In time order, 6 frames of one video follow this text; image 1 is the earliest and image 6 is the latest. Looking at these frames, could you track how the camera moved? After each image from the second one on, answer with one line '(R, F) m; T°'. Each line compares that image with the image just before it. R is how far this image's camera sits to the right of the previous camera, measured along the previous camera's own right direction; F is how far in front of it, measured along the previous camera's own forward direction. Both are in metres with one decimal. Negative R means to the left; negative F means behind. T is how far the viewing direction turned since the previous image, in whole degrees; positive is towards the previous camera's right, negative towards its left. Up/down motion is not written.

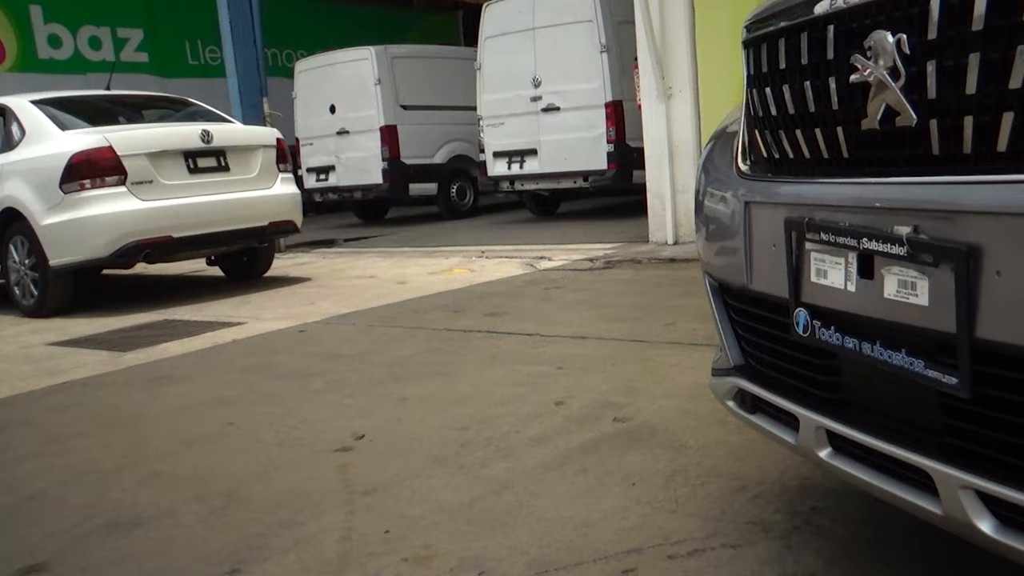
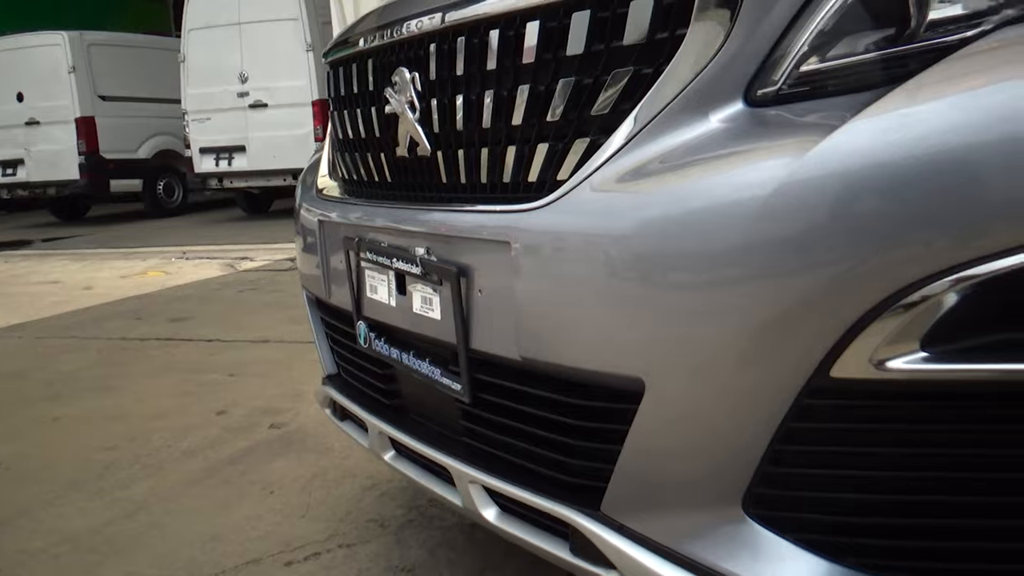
(+0.4, -0.1) m; +13°
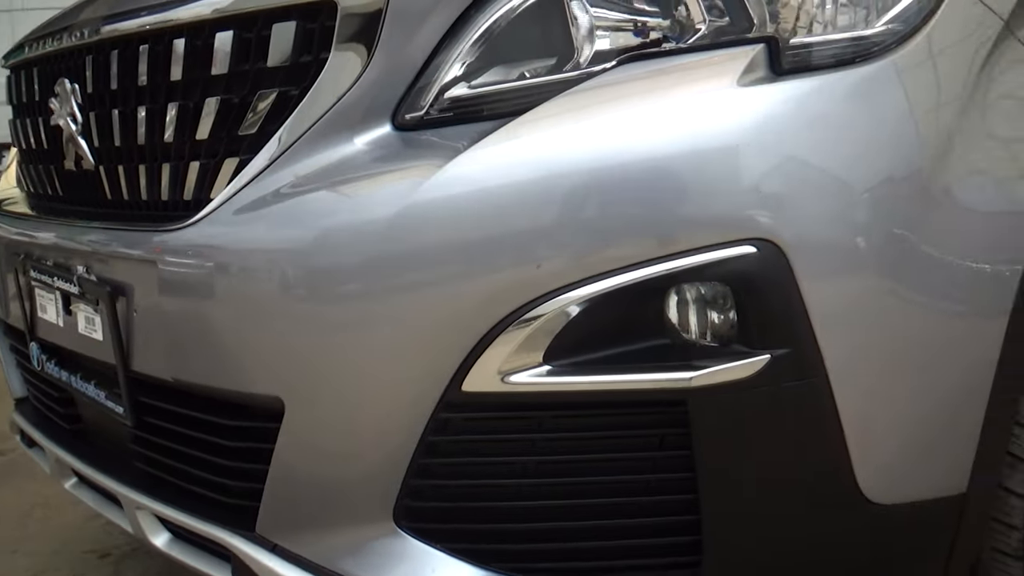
(+0.3, -0.1) m; +10°
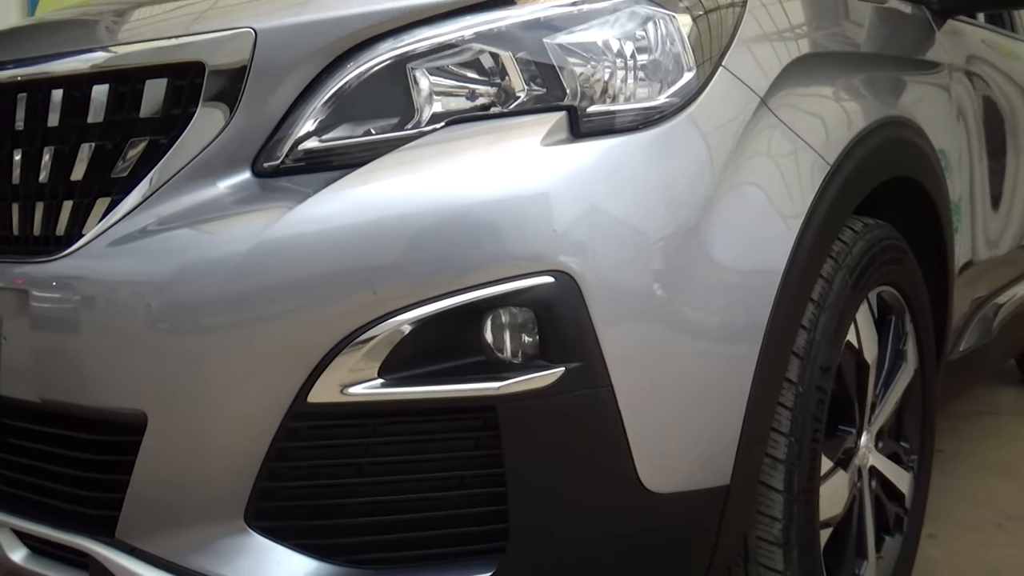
(+0.1, -0.2) m; +8°
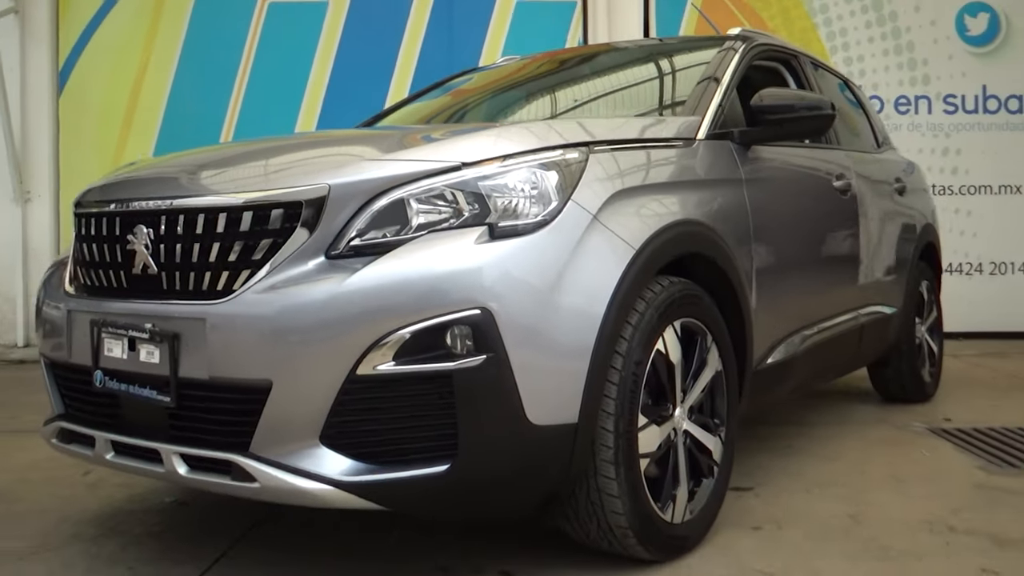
(0.0, -1.2) m; +2°
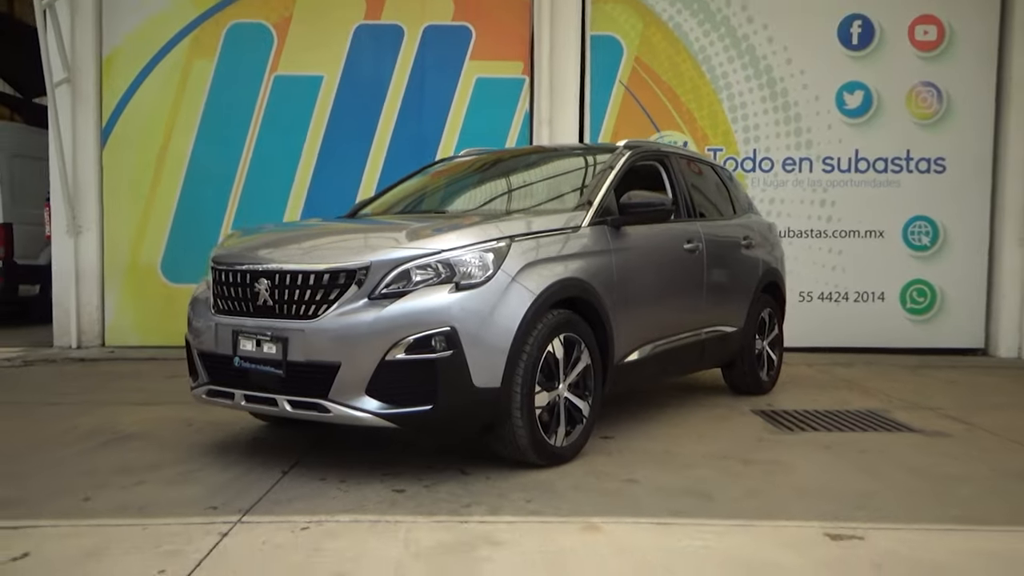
(+0.1, -2.2) m; +2°
